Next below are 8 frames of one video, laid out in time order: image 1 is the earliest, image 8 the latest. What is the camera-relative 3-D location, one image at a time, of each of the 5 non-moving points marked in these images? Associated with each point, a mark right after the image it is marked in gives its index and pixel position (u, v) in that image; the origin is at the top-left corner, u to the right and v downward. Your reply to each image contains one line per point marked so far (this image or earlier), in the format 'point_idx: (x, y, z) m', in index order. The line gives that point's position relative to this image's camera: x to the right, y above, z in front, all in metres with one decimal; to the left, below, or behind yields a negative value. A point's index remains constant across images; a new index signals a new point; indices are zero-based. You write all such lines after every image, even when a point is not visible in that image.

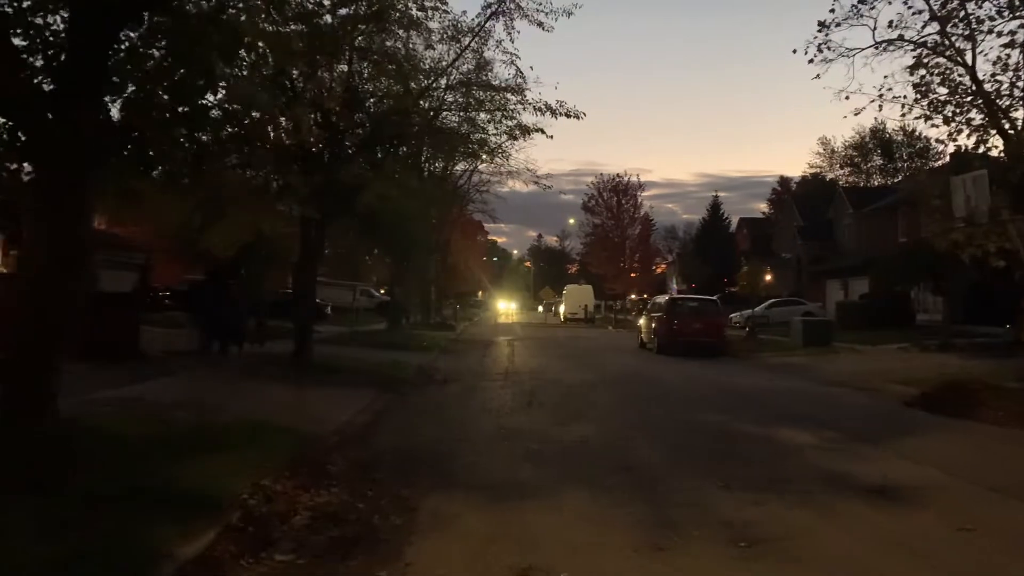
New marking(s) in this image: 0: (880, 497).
0: (+2.9, -1.7, +8.3) m
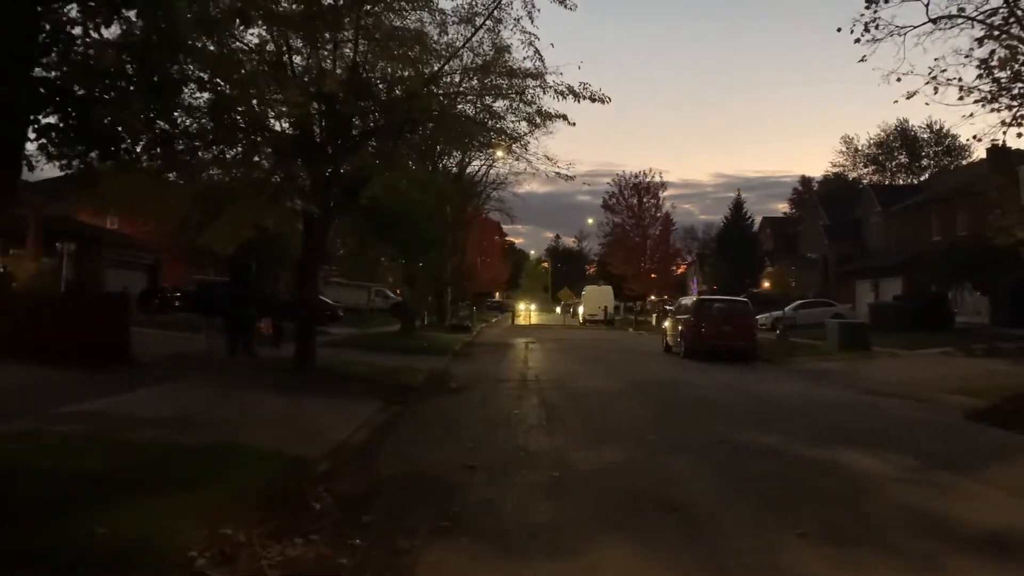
0: (+3.1, -1.7, +6.7) m
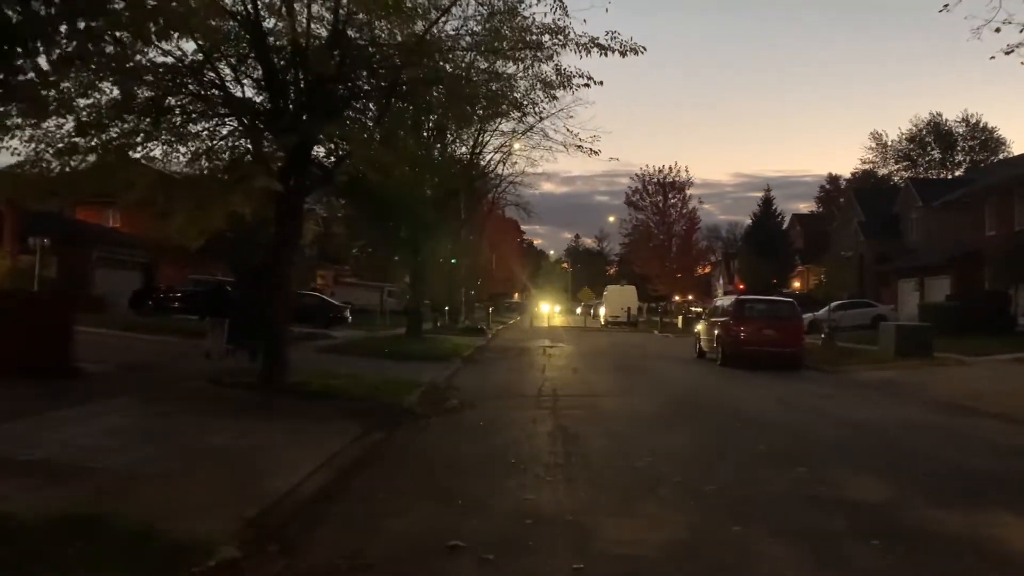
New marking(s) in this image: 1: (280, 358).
0: (+3.0, -1.6, +3.5) m
1: (-3.8, -0.9, +16.0) m
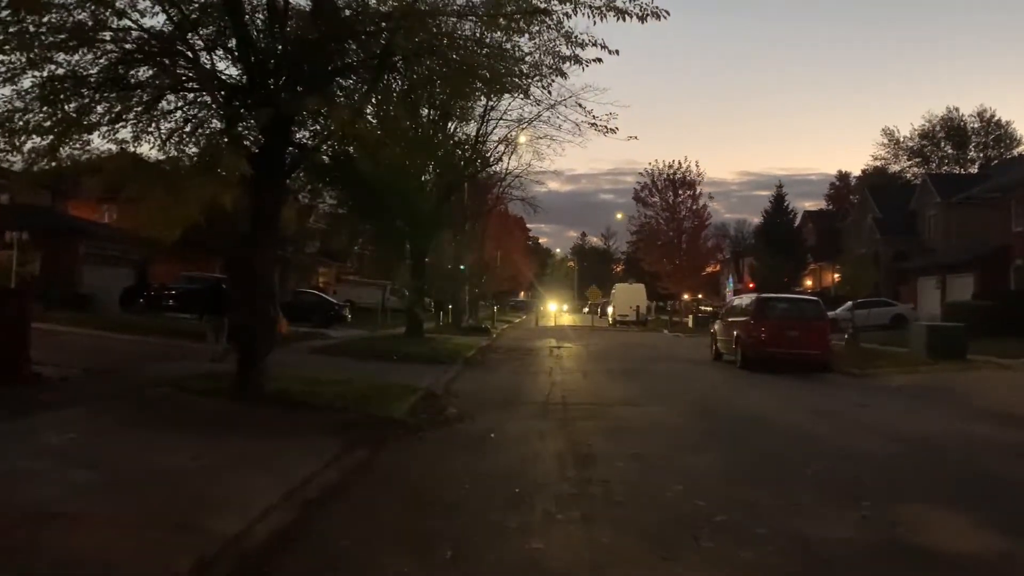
0: (+3.0, -1.6, +1.9) m
1: (-3.7, -0.9, +14.4) m
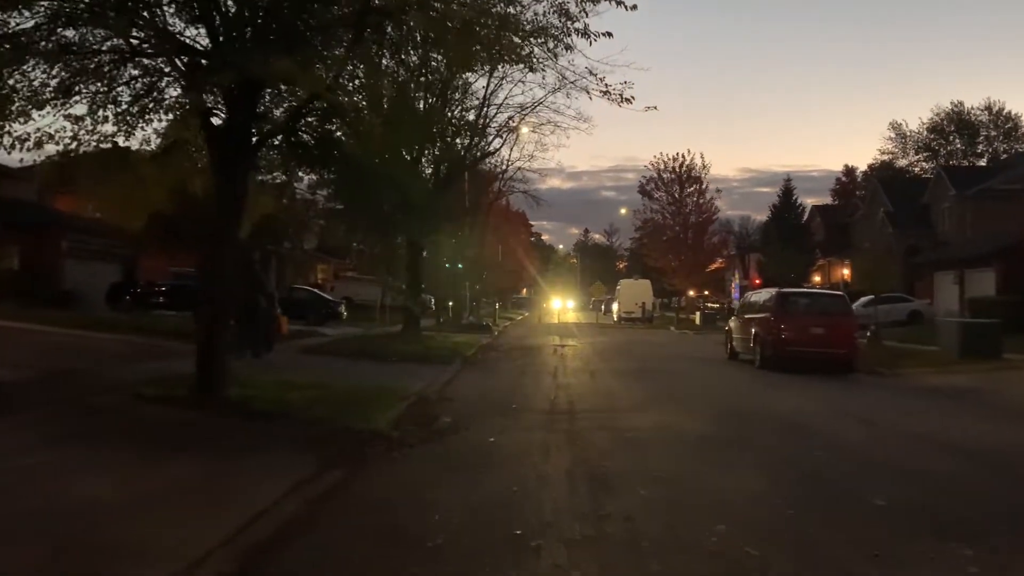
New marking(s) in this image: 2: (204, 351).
0: (+3.0, -1.5, +0.2) m
1: (-3.7, -0.8, +12.8) m
2: (-3.8, -0.7, +12.8) m
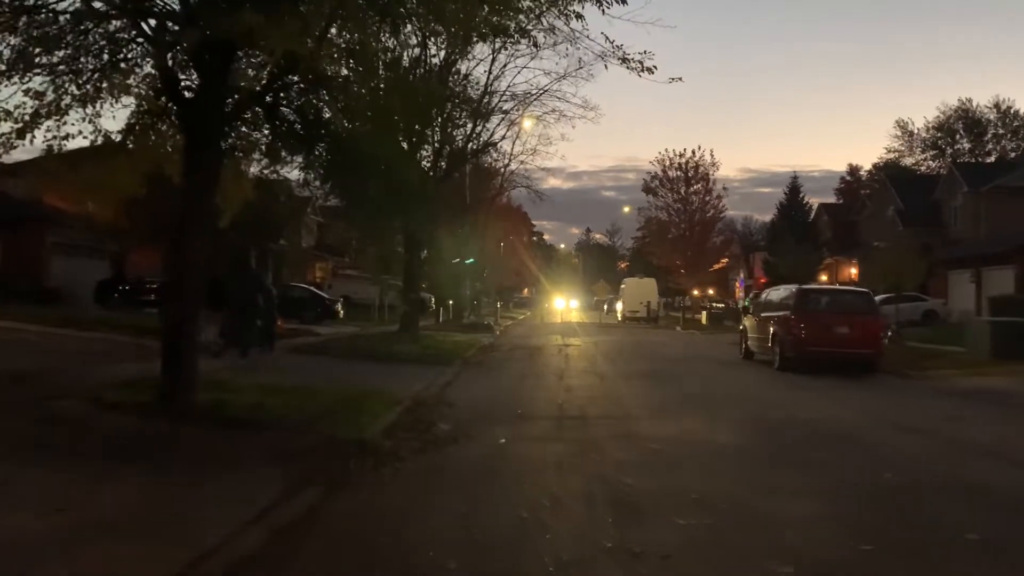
0: (+3.1, -1.5, -1.1) m
1: (-3.6, -0.7, +11.4) m
2: (-3.7, -0.7, +11.4) m
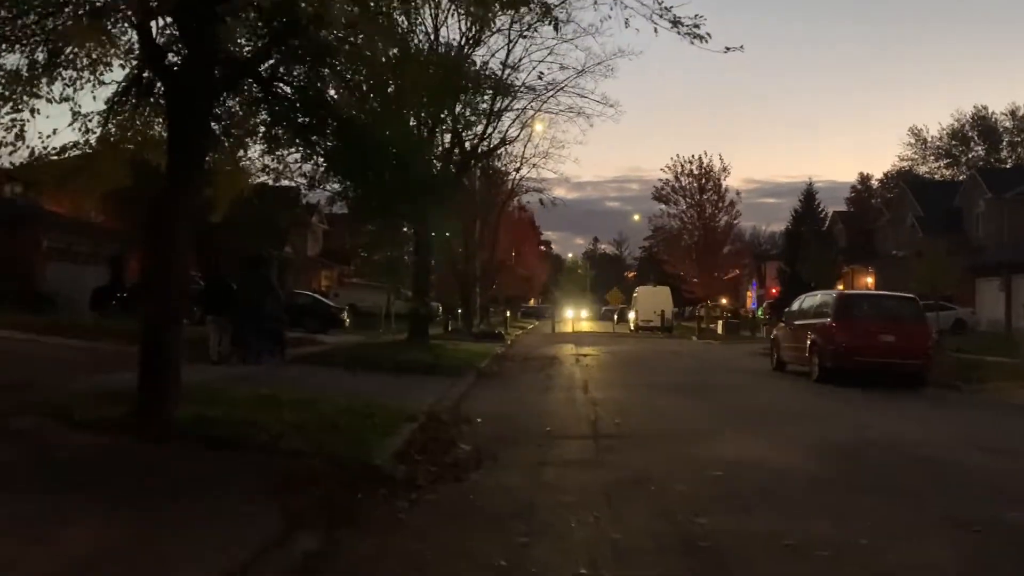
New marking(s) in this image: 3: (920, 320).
0: (+3.3, -1.3, -2.6) m
1: (-3.3, -0.7, +10.0) m
2: (-3.4, -0.7, +10.0) m
3: (+7.3, -0.5, +18.9) m
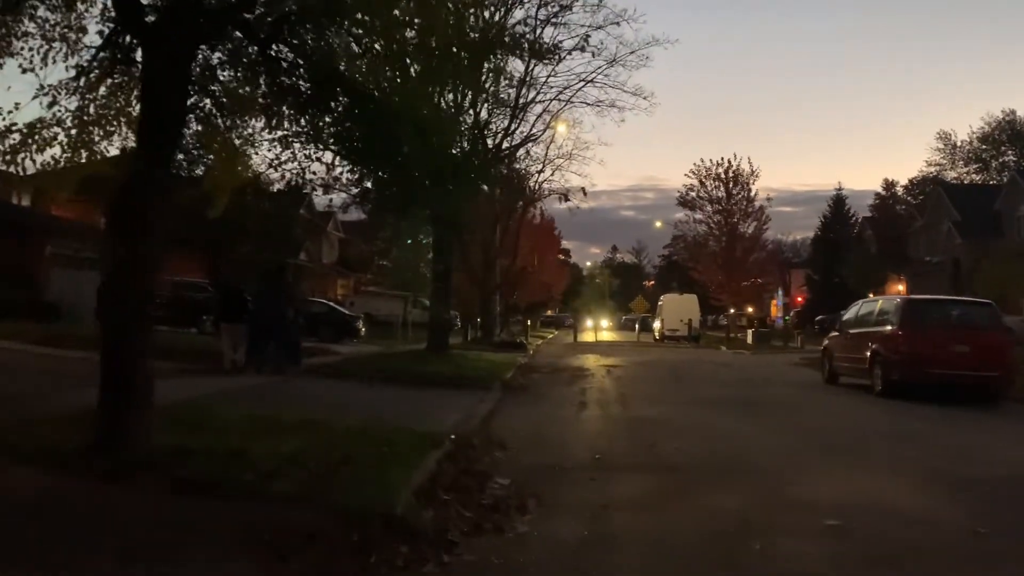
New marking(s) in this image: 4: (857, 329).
0: (+3.5, -1.2, -4.4) m
1: (-3.0, -0.7, +8.3) m
2: (-3.0, -0.7, +8.3) m
3: (+7.8, -0.6, +17.1) m
4: (+6.4, -0.7, +19.3) m
